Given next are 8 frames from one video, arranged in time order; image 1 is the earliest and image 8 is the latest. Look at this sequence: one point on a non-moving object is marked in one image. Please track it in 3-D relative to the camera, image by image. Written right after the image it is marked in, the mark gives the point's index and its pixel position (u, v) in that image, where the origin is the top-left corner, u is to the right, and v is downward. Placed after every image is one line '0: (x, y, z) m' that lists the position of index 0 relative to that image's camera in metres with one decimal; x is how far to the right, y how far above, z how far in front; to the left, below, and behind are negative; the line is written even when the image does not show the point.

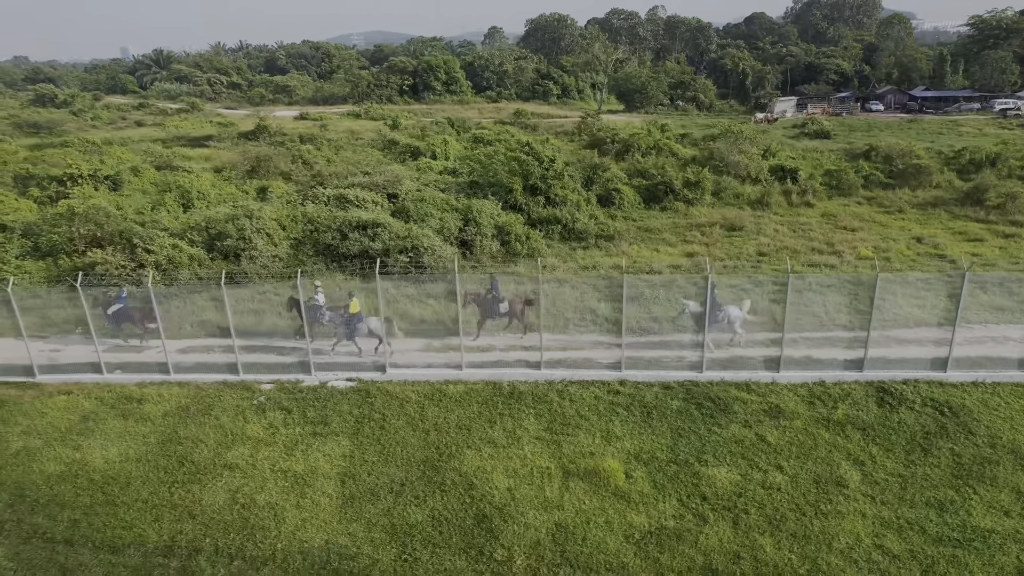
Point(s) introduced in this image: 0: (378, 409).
0: (-2.1, -2.0, +11.1) m
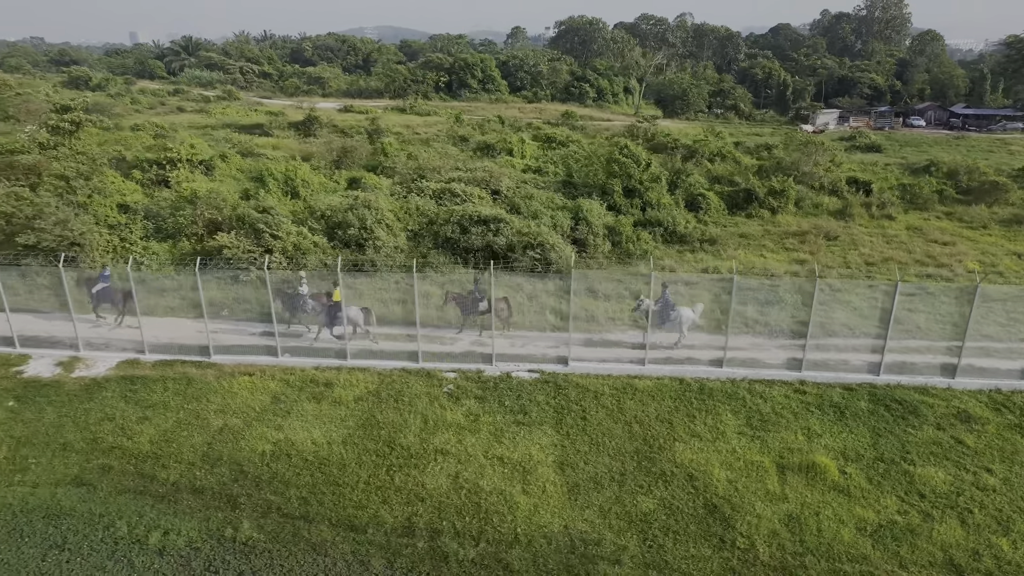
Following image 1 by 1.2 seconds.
0: (+1.1, -1.9, +11.4) m
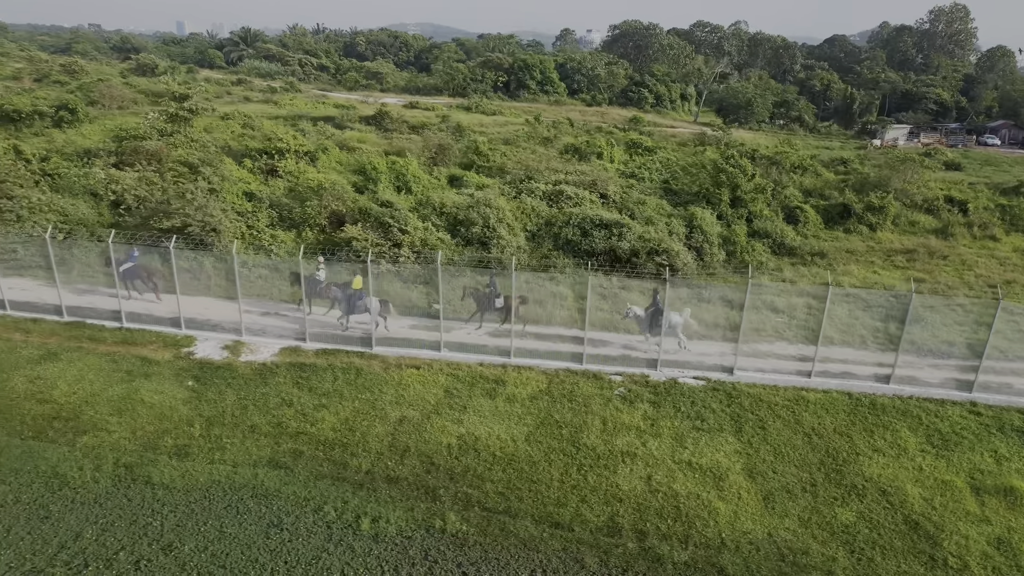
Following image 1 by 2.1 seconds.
0: (+4.1, -2.1, +11.5) m
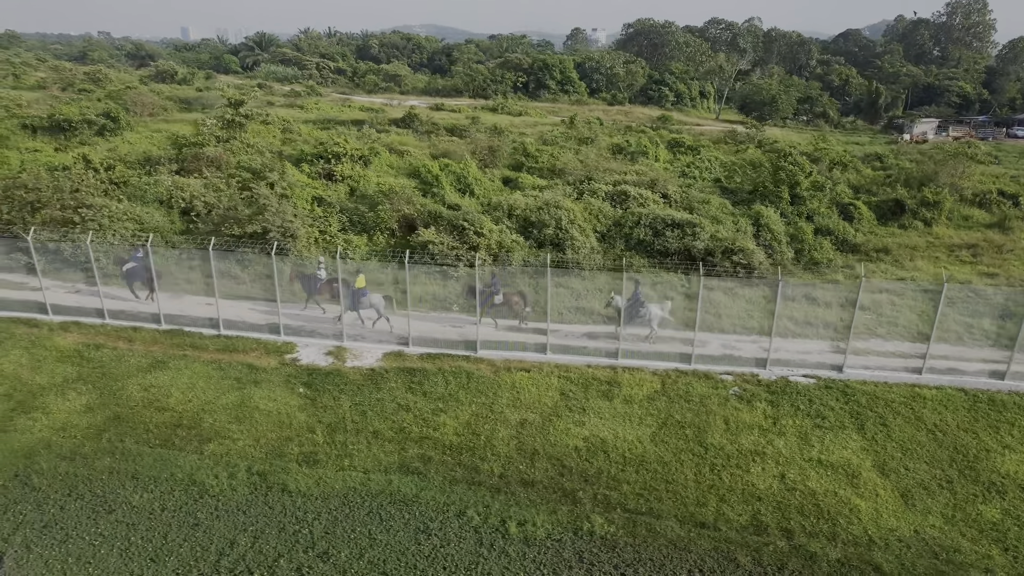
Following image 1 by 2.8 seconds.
0: (+6.1, -2.1, +11.5) m
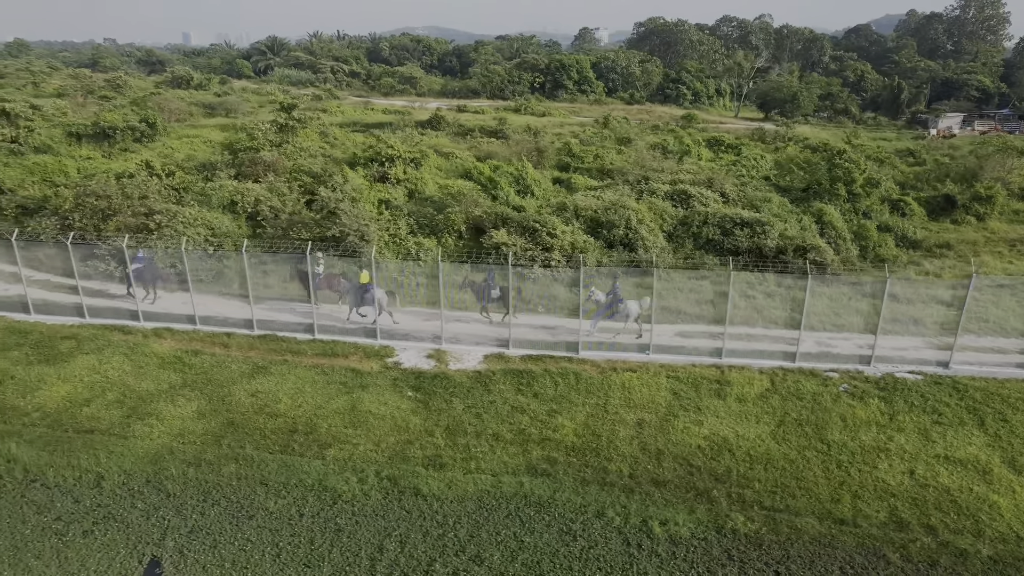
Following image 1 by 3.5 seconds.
0: (+8.1, -2.0, +11.5) m
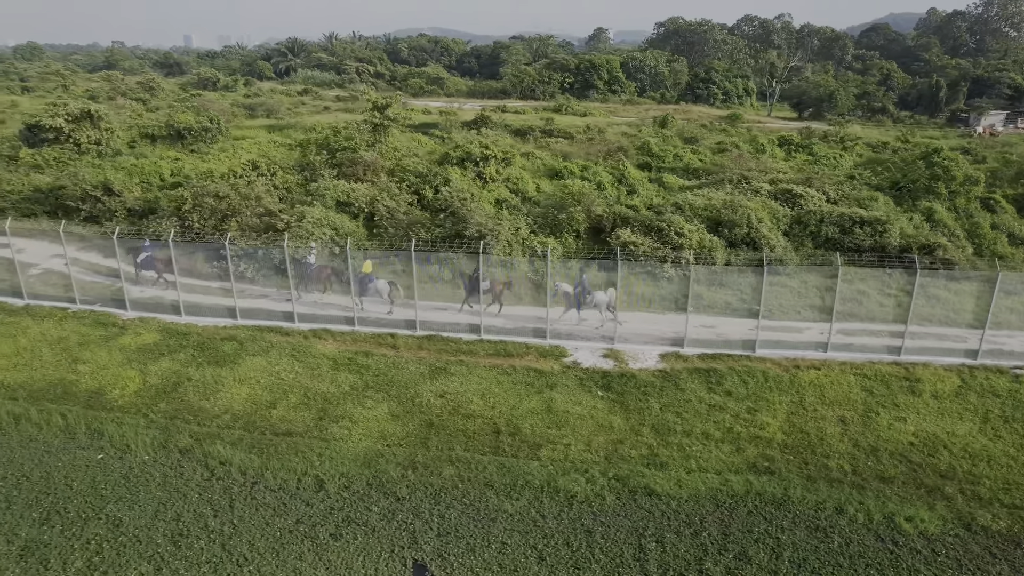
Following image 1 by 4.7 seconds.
0: (+11.5, -1.9, +11.5) m
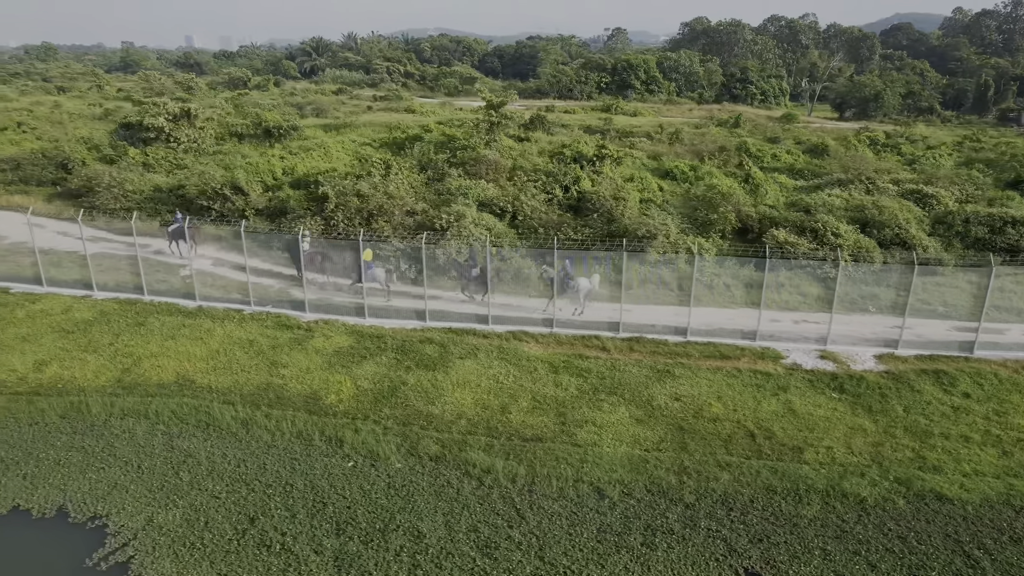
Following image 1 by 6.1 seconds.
0: (+15.7, -1.9, +11.3) m
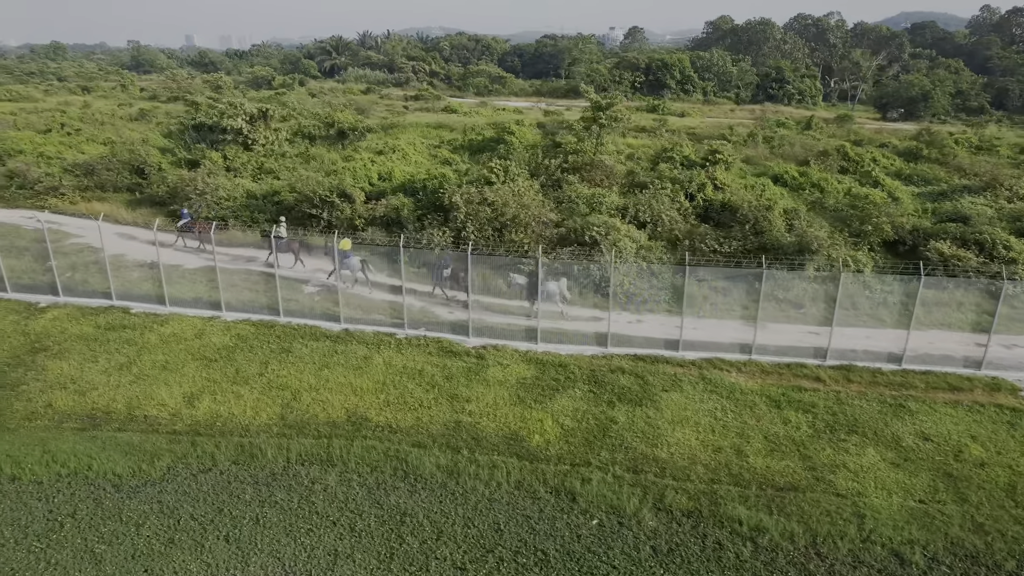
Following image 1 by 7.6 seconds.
0: (+19.3, -2.3, +10.1) m
